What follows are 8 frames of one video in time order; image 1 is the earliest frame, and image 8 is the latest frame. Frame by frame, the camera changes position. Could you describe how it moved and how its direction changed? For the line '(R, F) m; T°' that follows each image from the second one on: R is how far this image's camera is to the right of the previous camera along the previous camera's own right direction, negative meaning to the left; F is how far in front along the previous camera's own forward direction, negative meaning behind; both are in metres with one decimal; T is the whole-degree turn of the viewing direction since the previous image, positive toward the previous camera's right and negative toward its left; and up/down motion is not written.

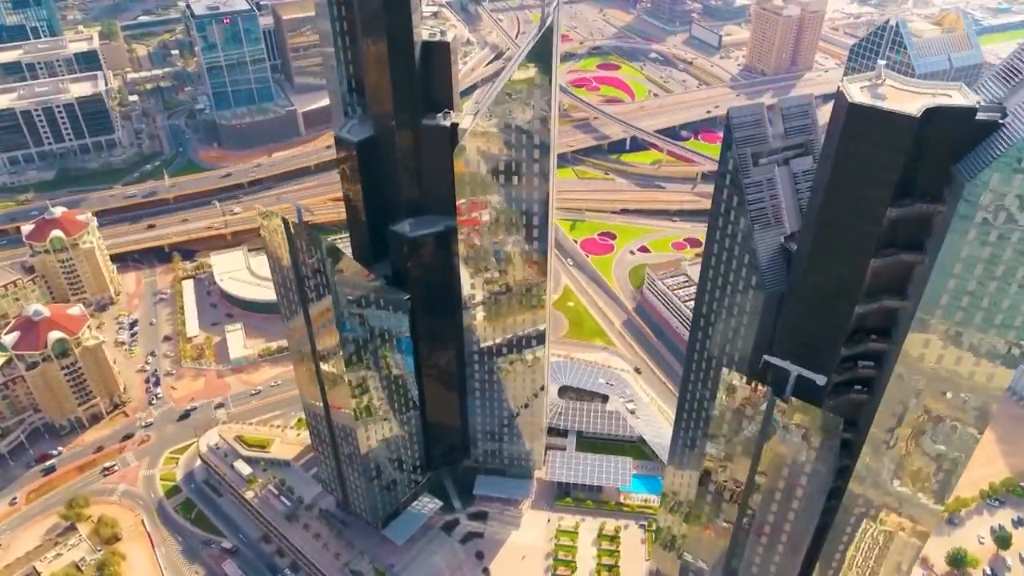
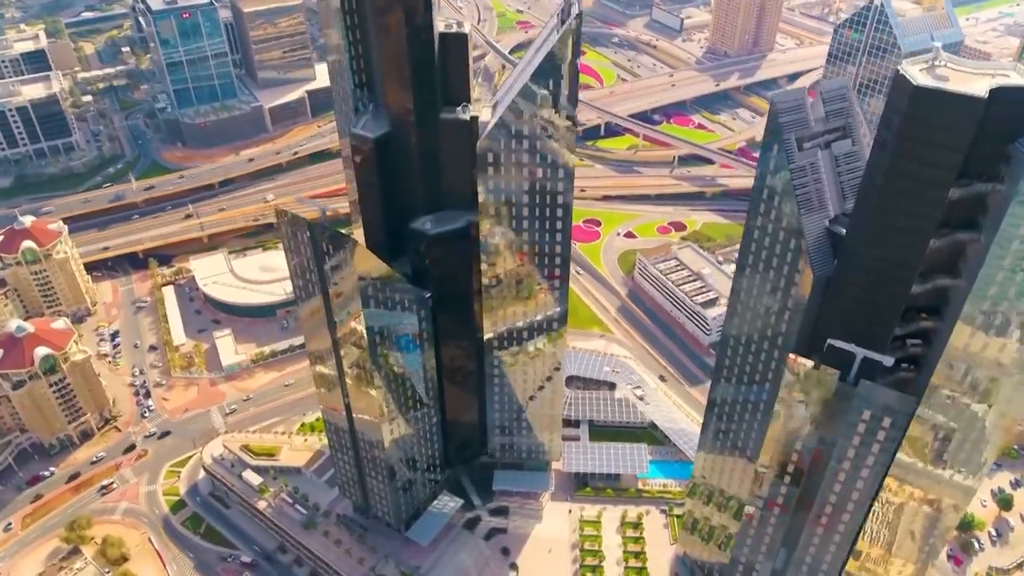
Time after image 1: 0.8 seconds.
(-15.6, +2.5) m; +4°
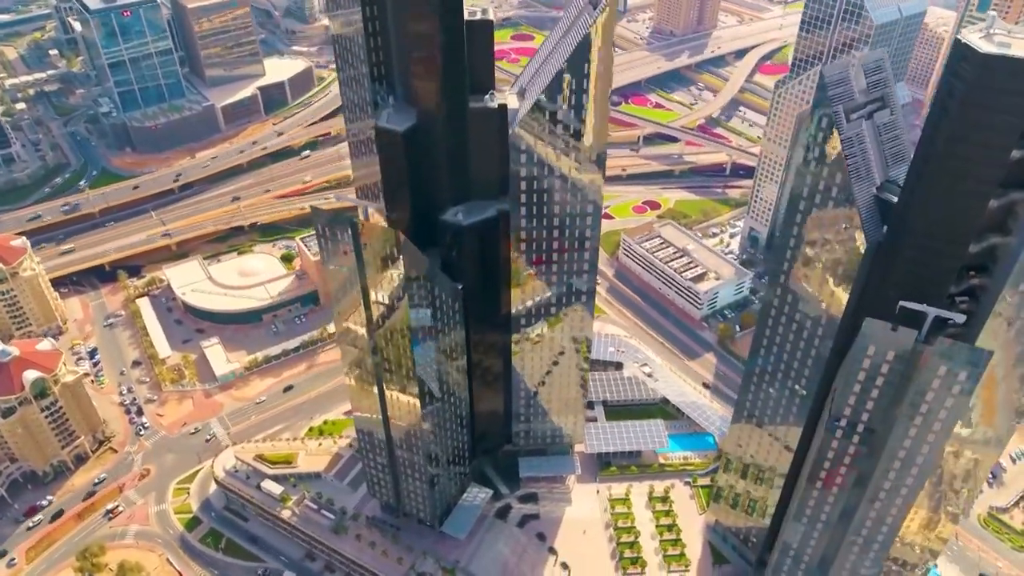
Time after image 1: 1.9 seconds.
(-21.9, +1.2) m; +5°
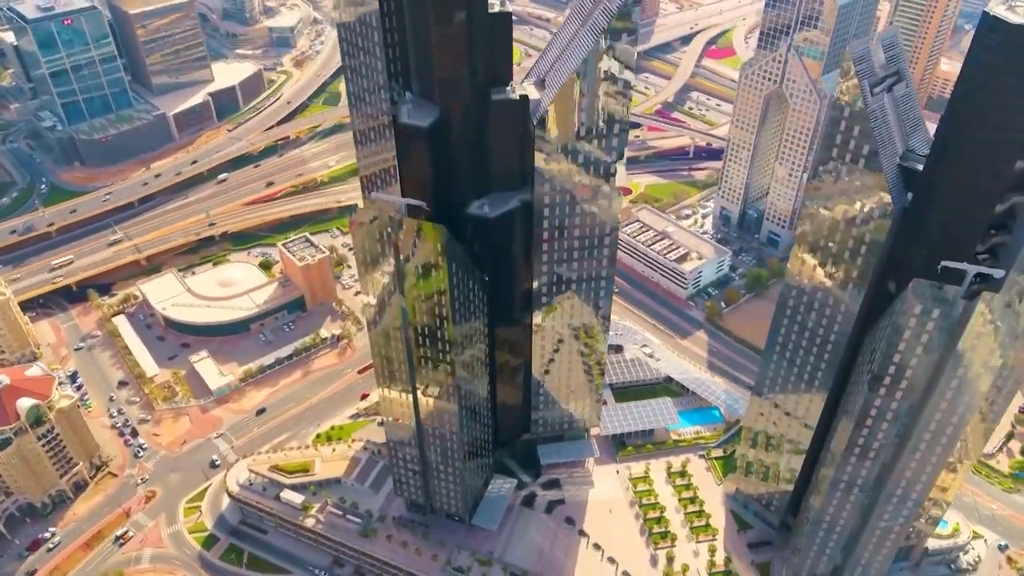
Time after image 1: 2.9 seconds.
(-20.3, -0.7) m; +5°
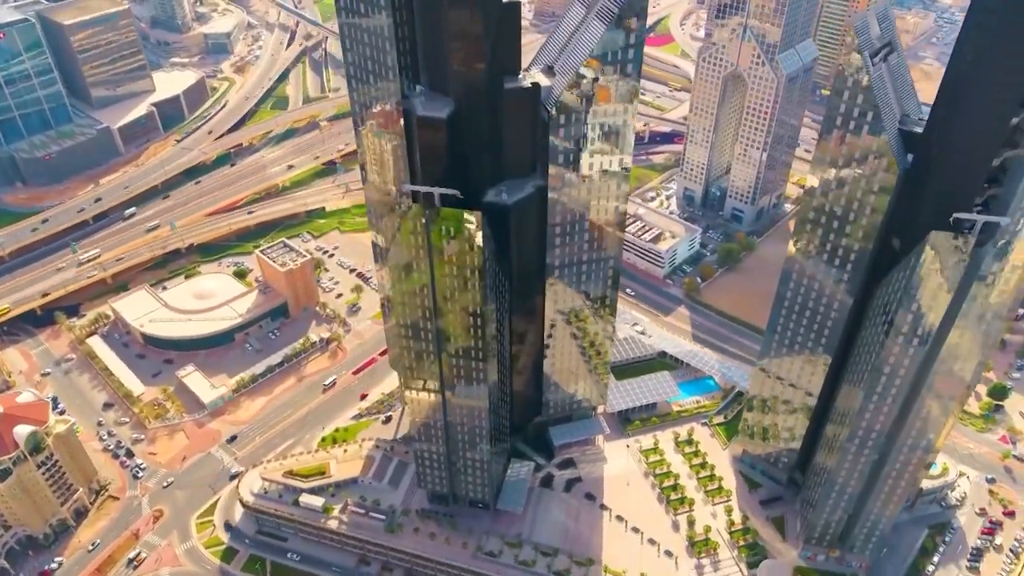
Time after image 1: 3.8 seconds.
(-20.1, -2.7) m; +5°
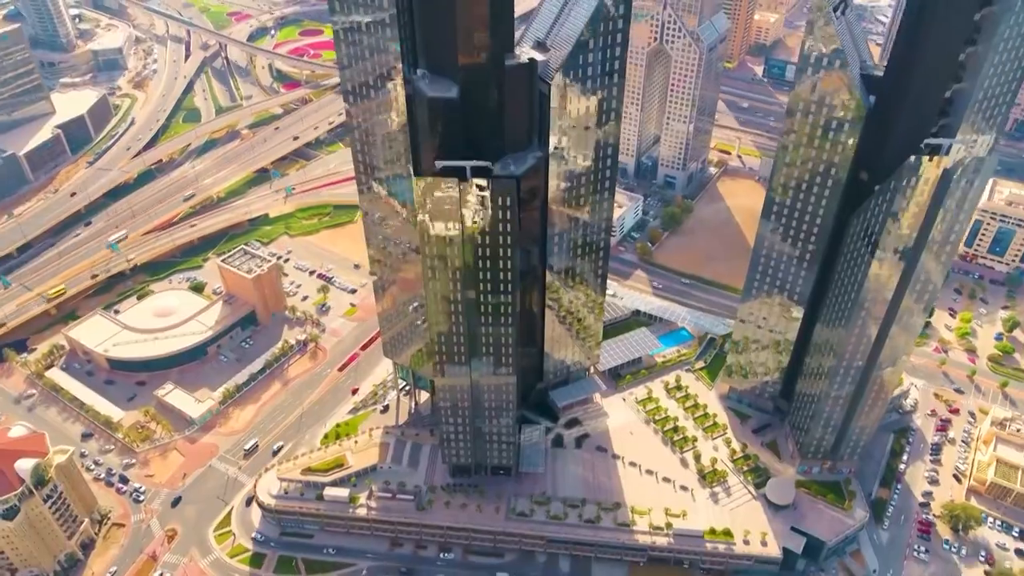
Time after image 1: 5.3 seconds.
(-29.7, -6.6) m; +8°
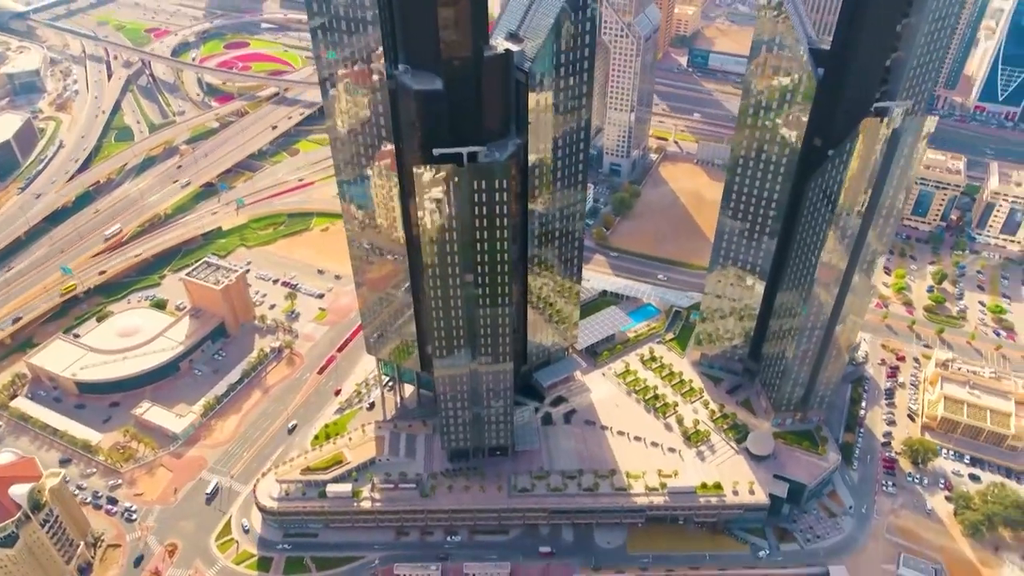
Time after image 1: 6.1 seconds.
(-16.4, -6.5) m; +6°
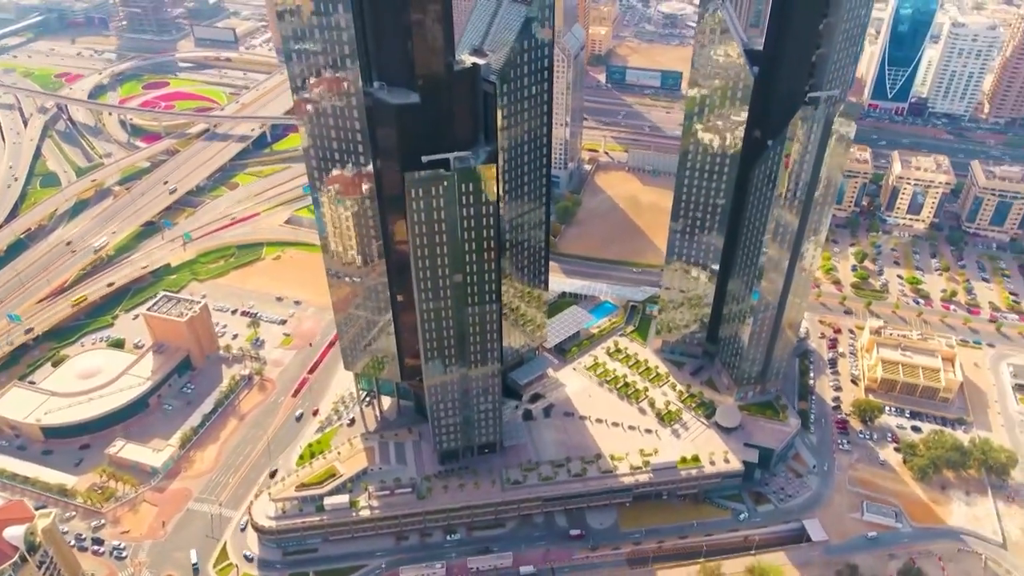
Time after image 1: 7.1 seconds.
(-16.8, -9.2) m; +6°
